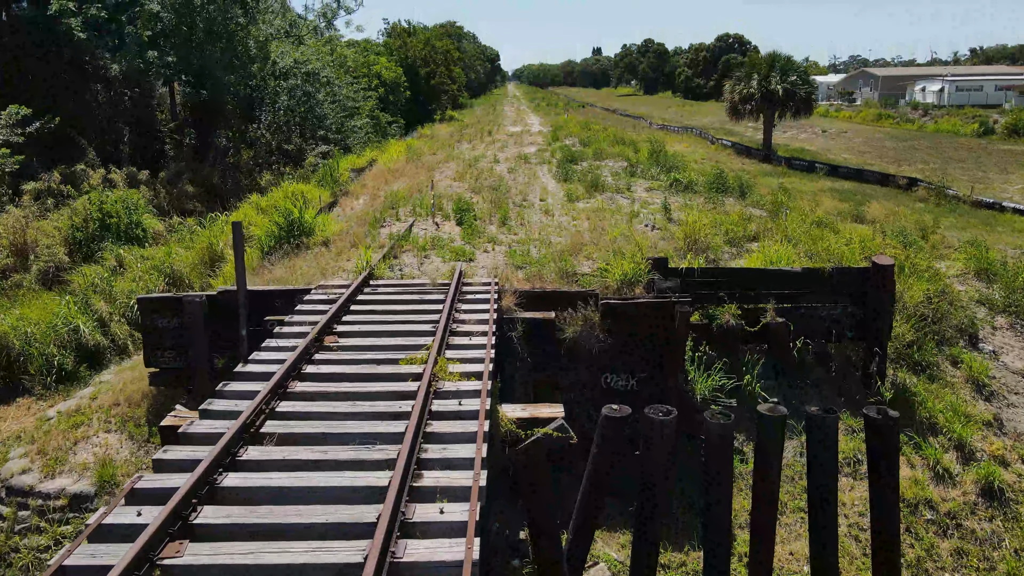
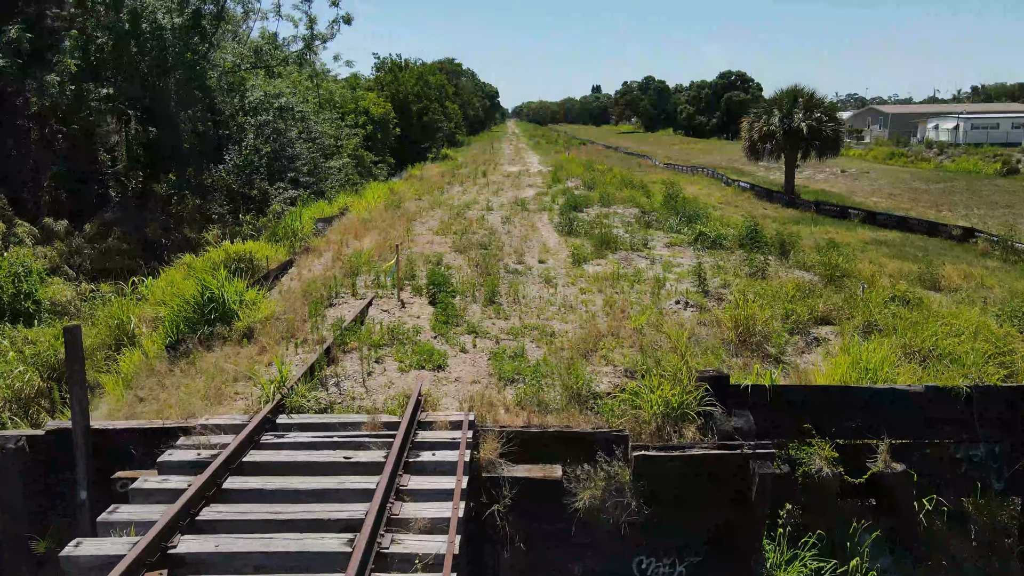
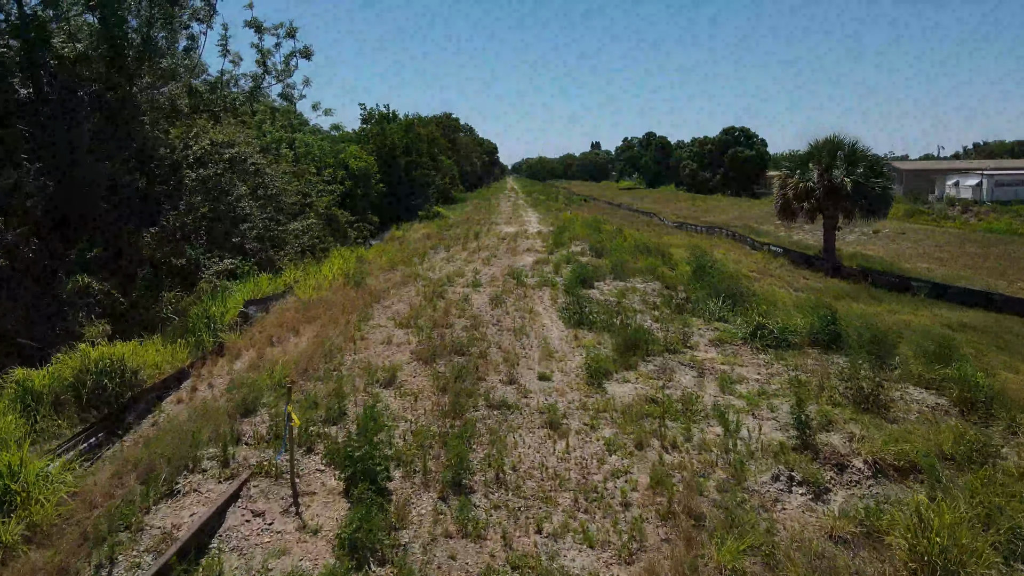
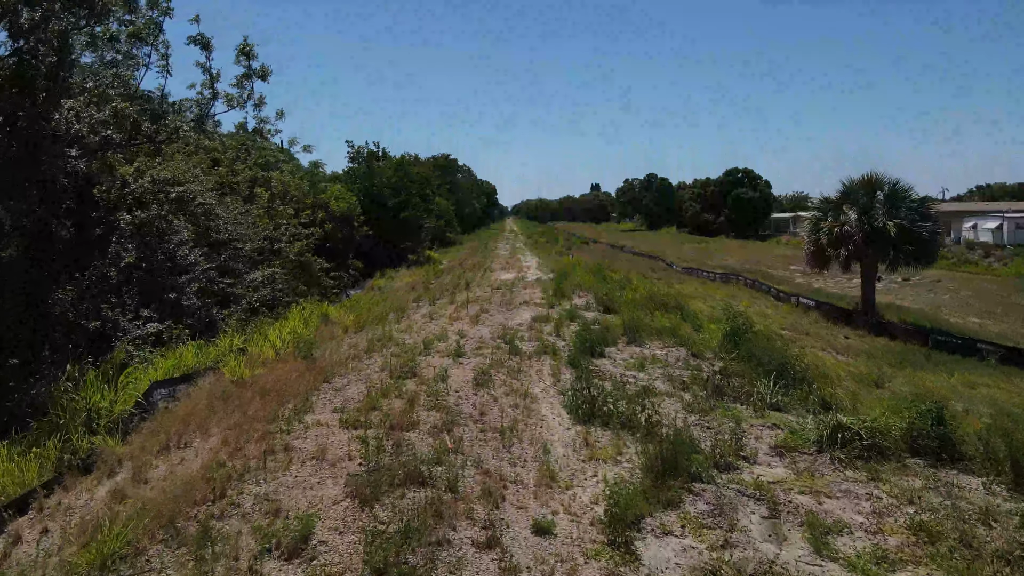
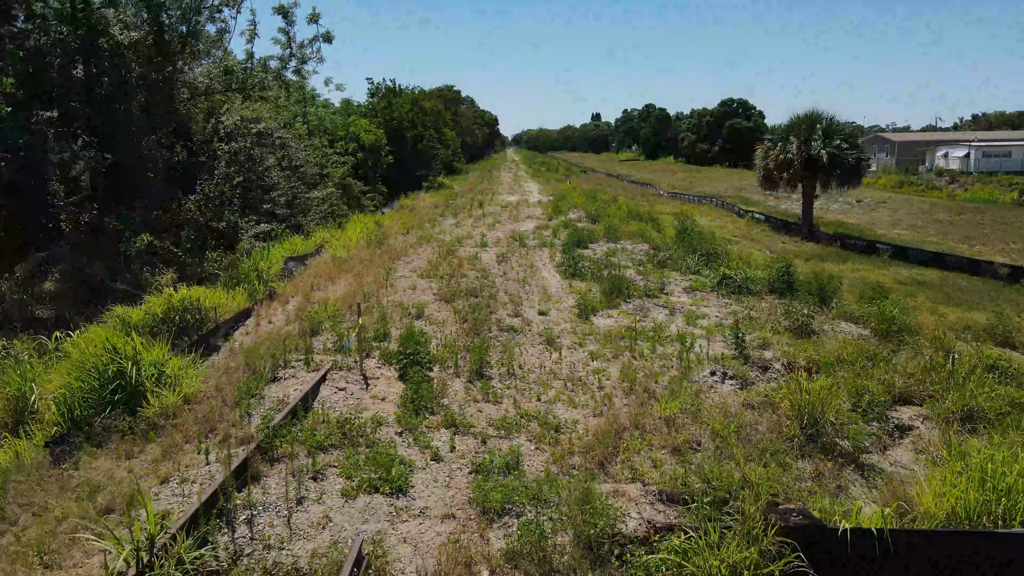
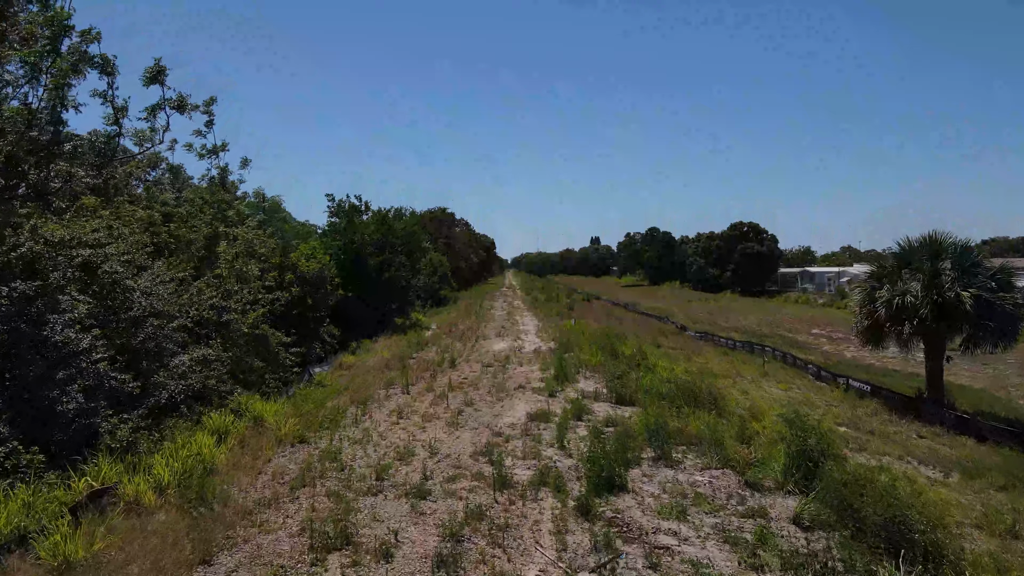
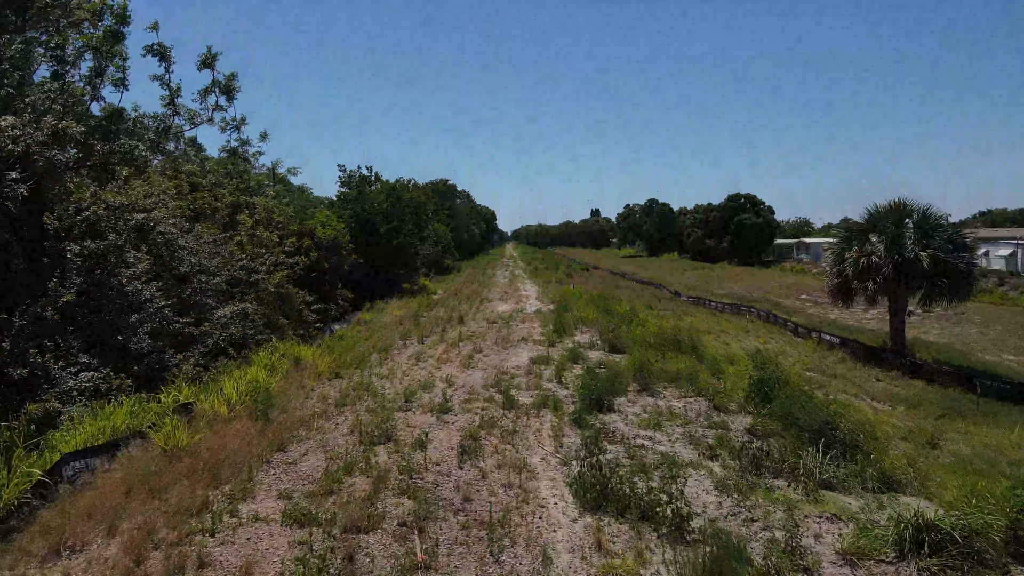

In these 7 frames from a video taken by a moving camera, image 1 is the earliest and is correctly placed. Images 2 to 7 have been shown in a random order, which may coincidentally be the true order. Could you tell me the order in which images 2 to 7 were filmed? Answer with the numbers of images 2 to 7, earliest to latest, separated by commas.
2, 5, 3, 4, 7, 6
